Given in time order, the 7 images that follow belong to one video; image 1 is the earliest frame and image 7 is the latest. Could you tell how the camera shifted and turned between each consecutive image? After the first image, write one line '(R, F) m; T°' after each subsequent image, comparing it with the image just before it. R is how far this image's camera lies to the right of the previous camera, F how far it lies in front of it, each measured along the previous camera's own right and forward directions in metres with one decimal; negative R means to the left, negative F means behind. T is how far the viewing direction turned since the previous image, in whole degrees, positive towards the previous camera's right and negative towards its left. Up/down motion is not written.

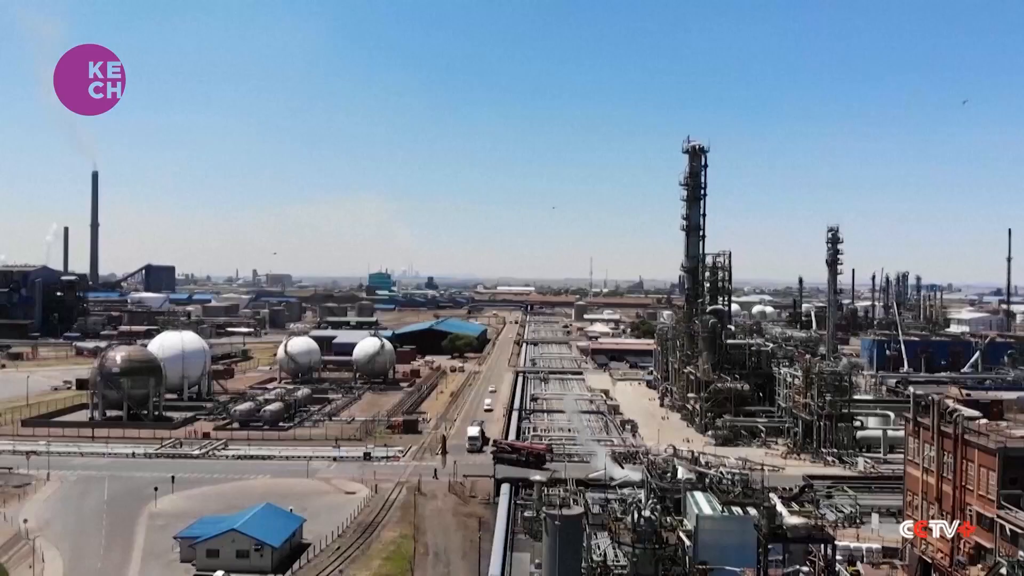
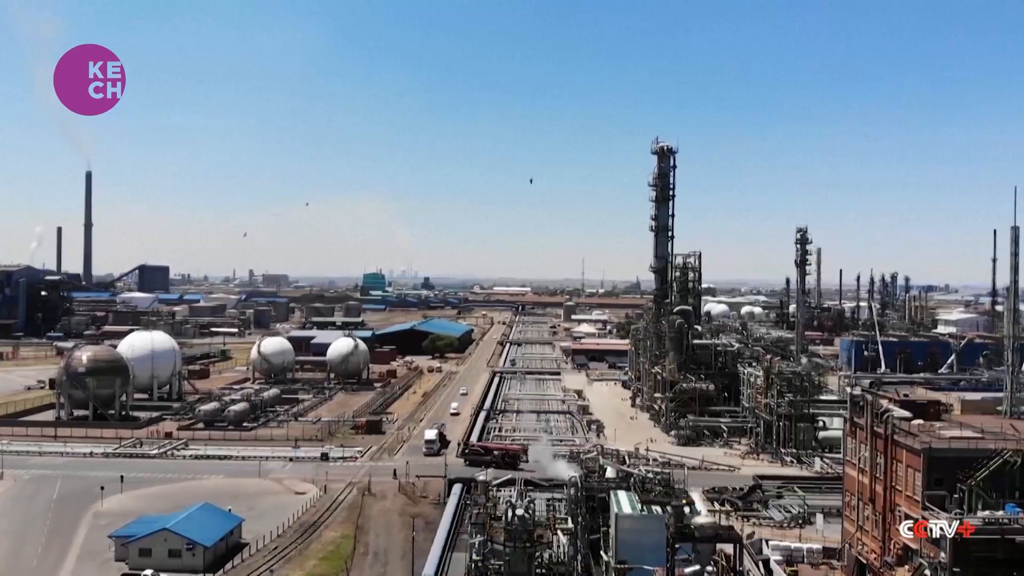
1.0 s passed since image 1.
(+1.4, 0.0) m; 0°
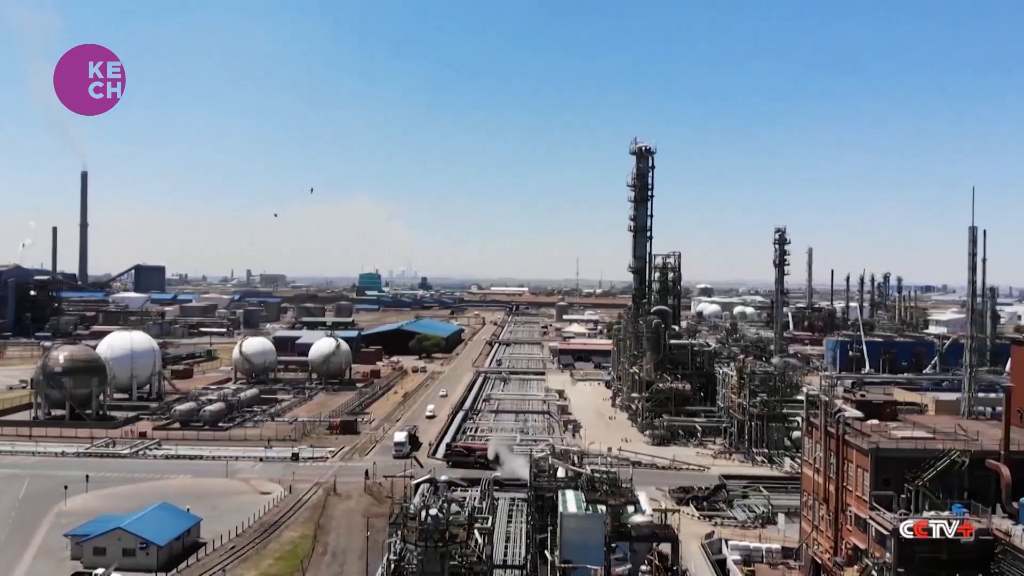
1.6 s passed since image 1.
(+1.0, 0.0) m; 0°
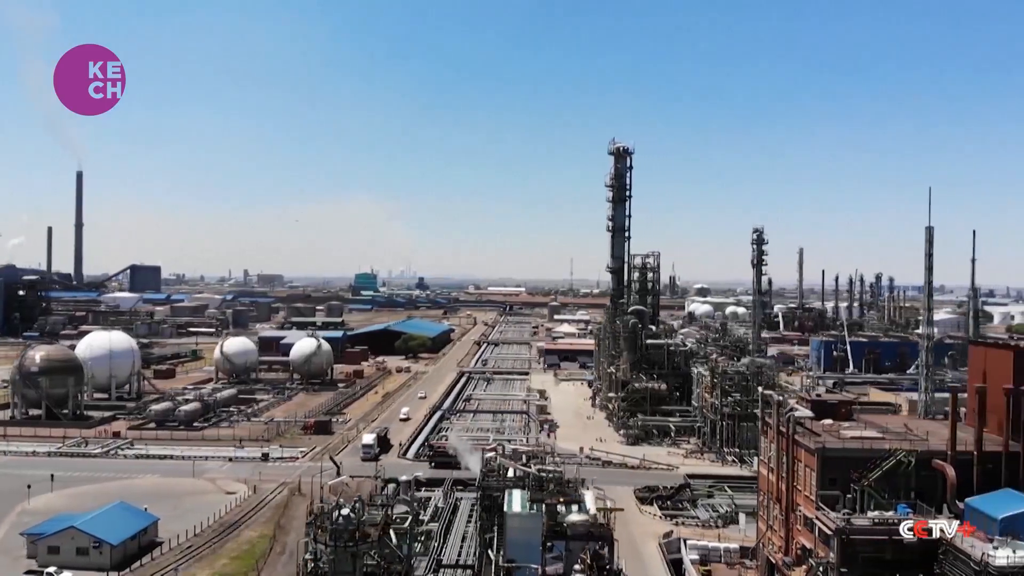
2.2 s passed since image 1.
(+1.0, 0.0) m; 0°
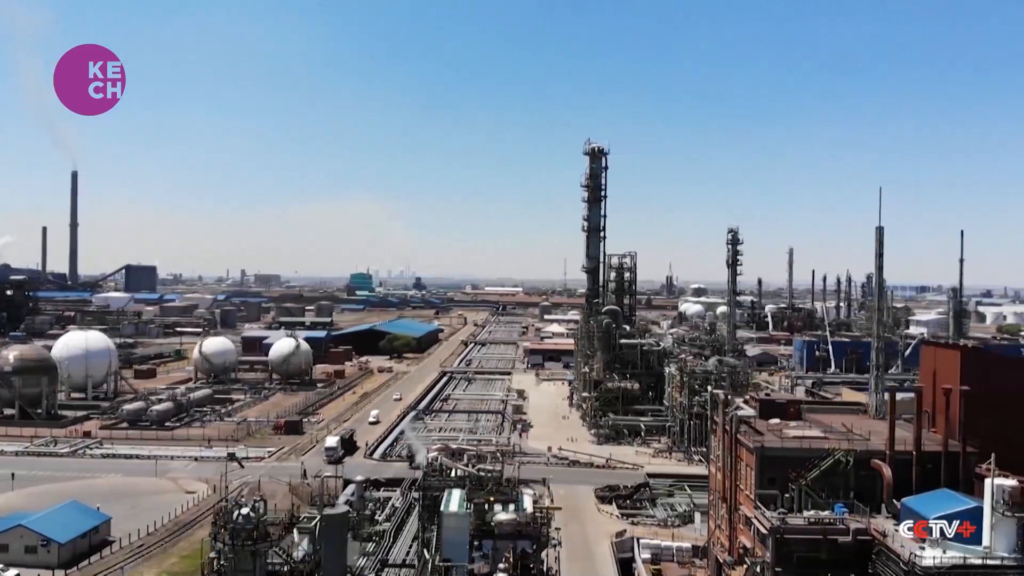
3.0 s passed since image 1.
(+1.1, 0.0) m; 0°
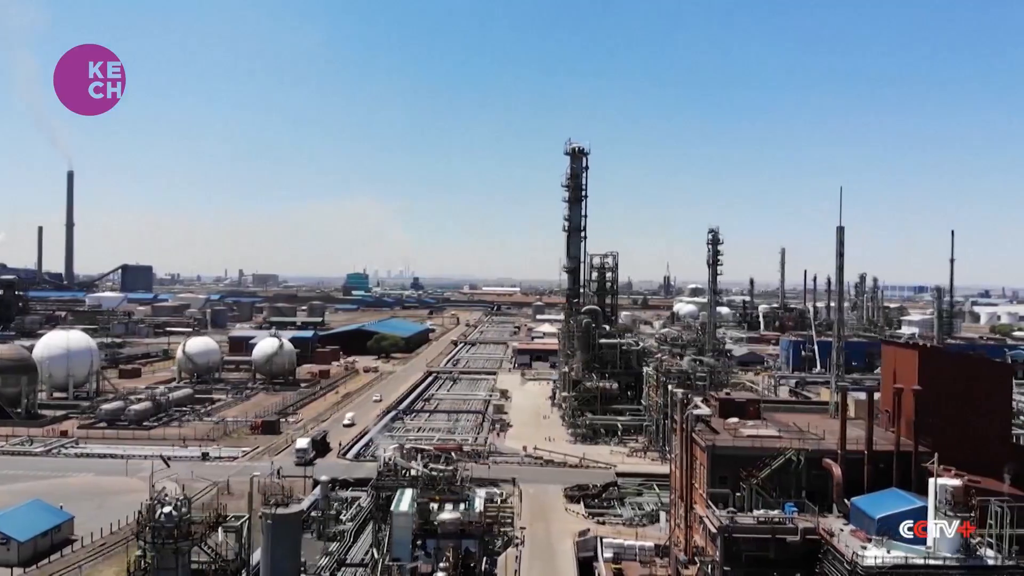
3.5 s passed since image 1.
(+0.9, 0.0) m; 0°
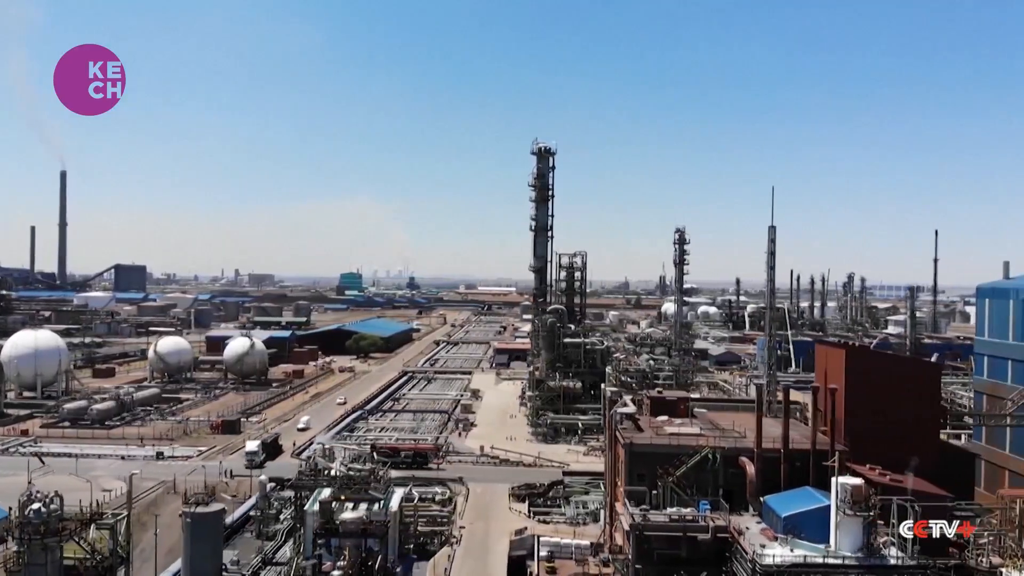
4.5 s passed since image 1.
(+1.5, -0.1) m; 0°
